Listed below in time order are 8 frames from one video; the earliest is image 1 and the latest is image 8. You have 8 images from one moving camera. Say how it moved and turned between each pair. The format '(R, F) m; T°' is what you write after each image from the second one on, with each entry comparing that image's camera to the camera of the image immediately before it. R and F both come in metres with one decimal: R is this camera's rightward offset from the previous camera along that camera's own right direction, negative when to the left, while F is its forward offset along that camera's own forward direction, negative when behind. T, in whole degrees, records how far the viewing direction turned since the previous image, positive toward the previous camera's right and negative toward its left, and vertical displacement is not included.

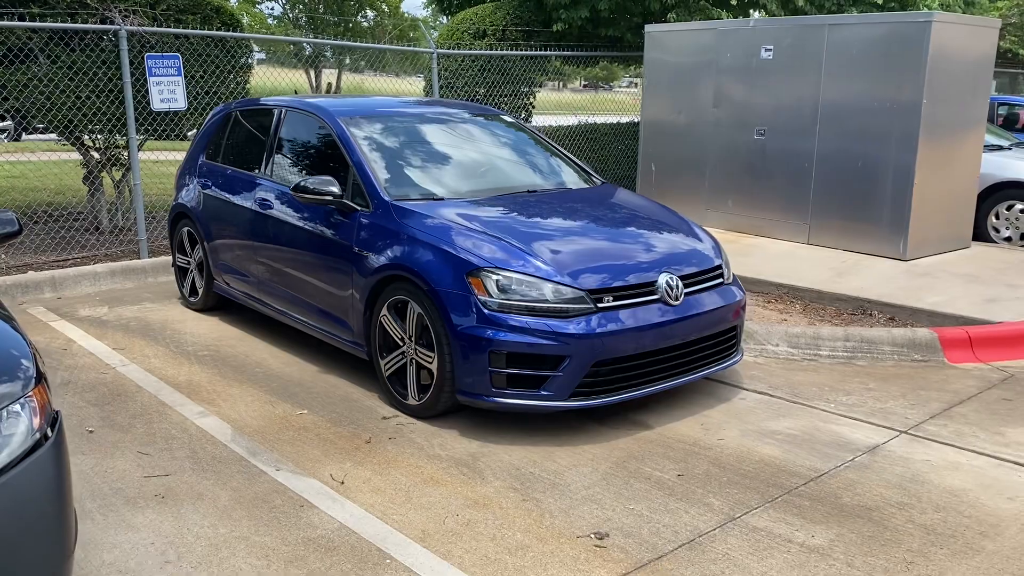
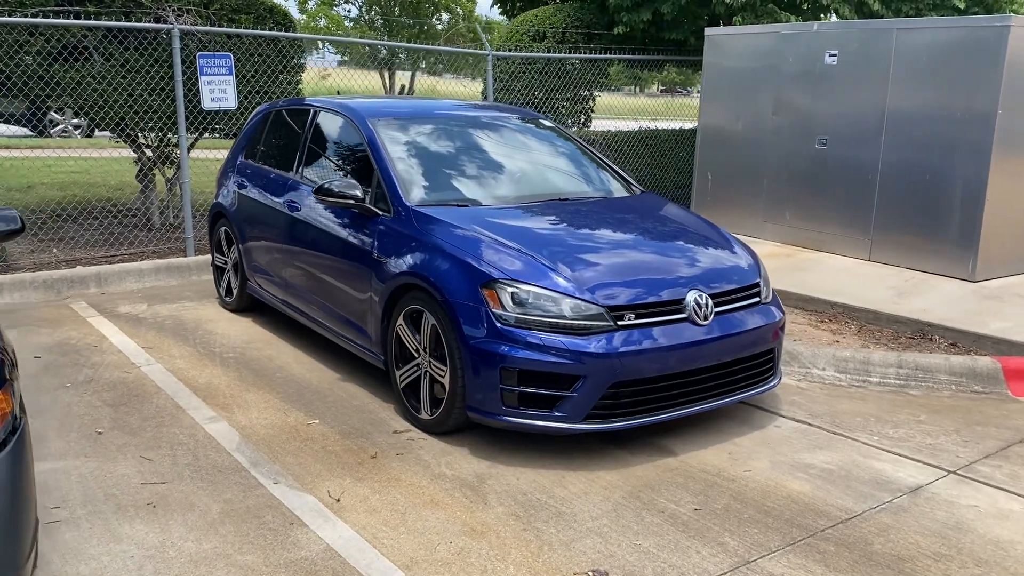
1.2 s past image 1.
(+0.2, +0.2) m; -5°
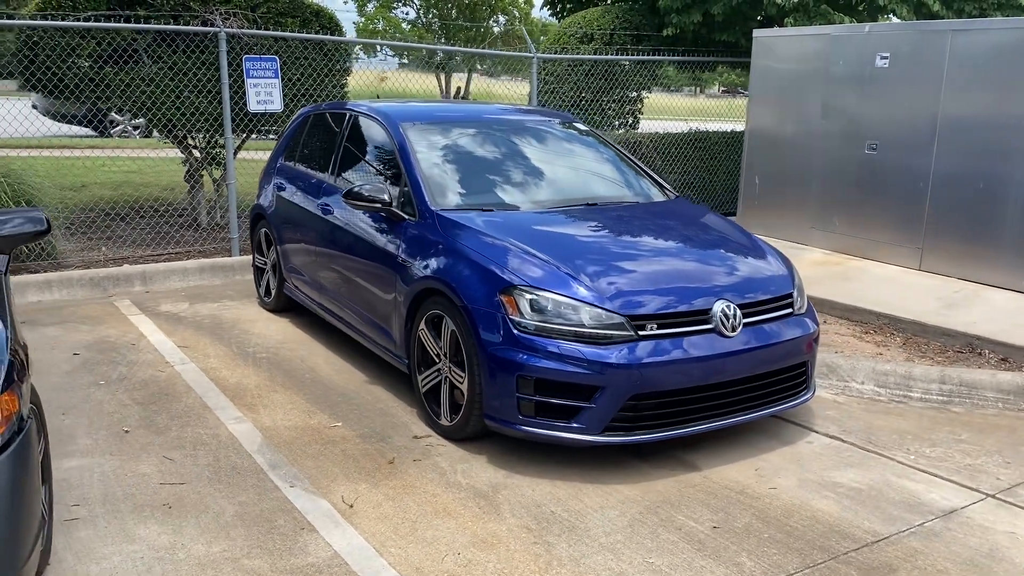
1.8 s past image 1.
(+0.2, +0.1) m; -4°
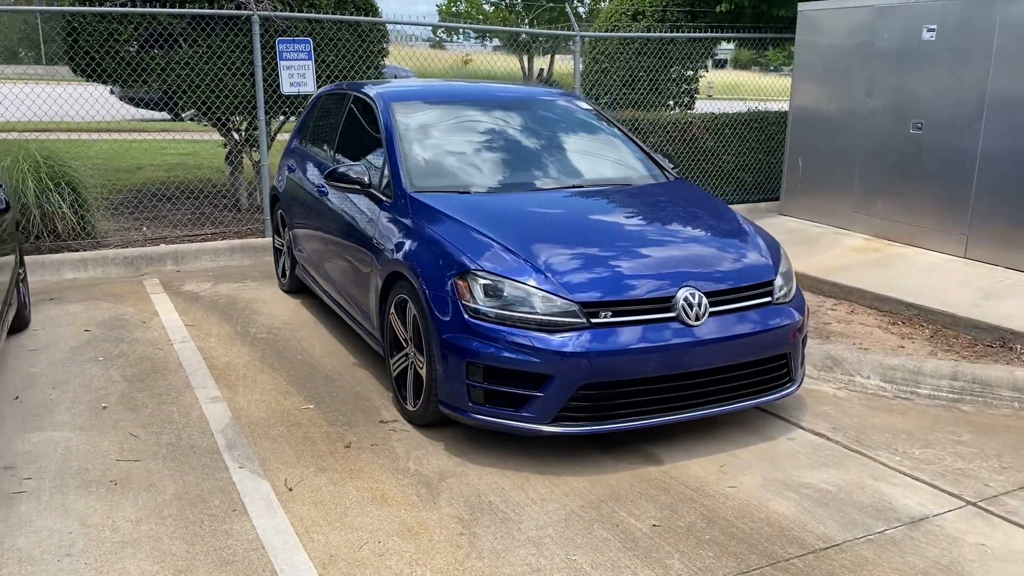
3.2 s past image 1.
(+0.6, +0.1) m; -6°
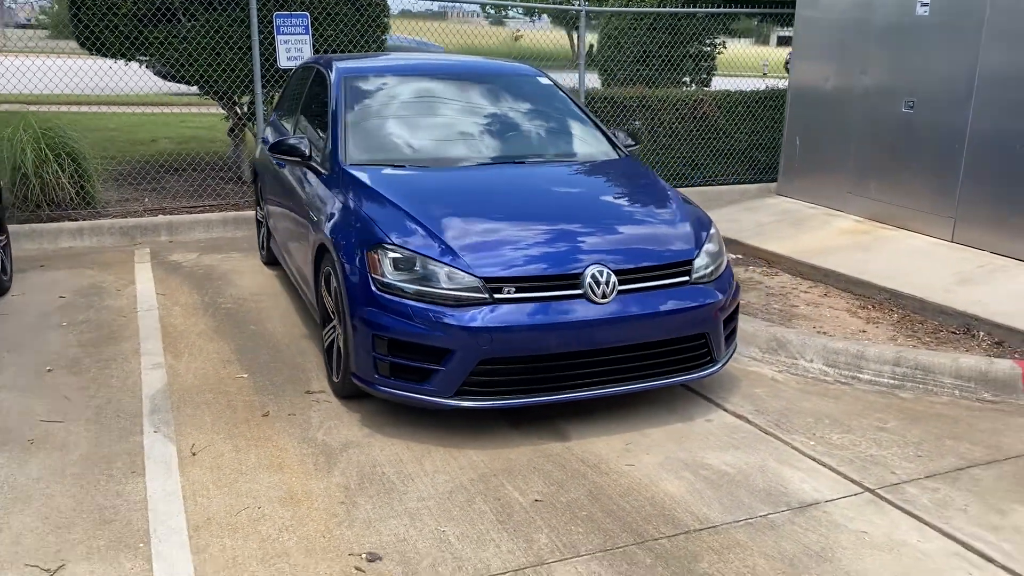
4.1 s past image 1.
(+0.6, 0.0) m; -4°
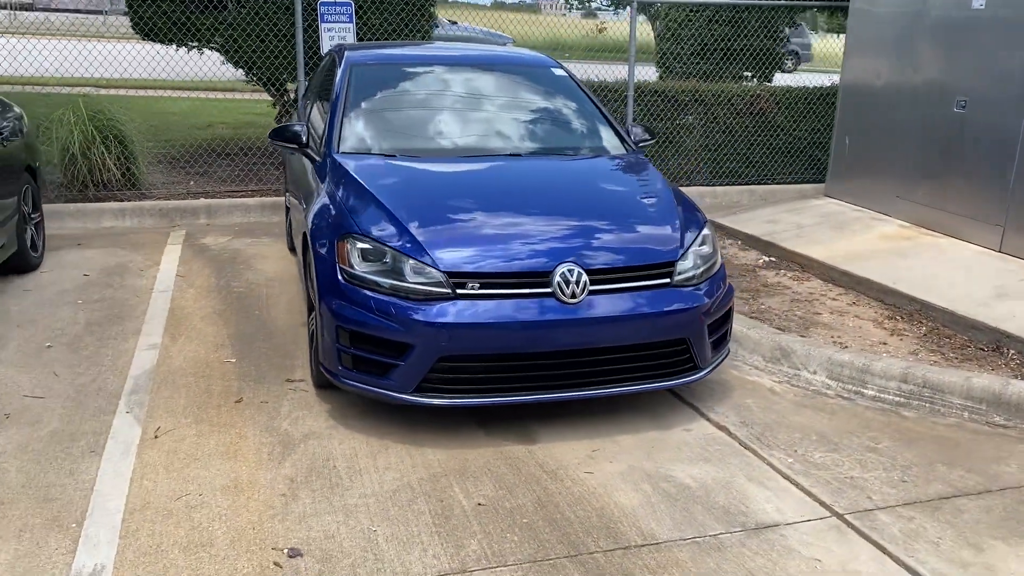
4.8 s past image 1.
(+0.5, +0.1) m; -5°
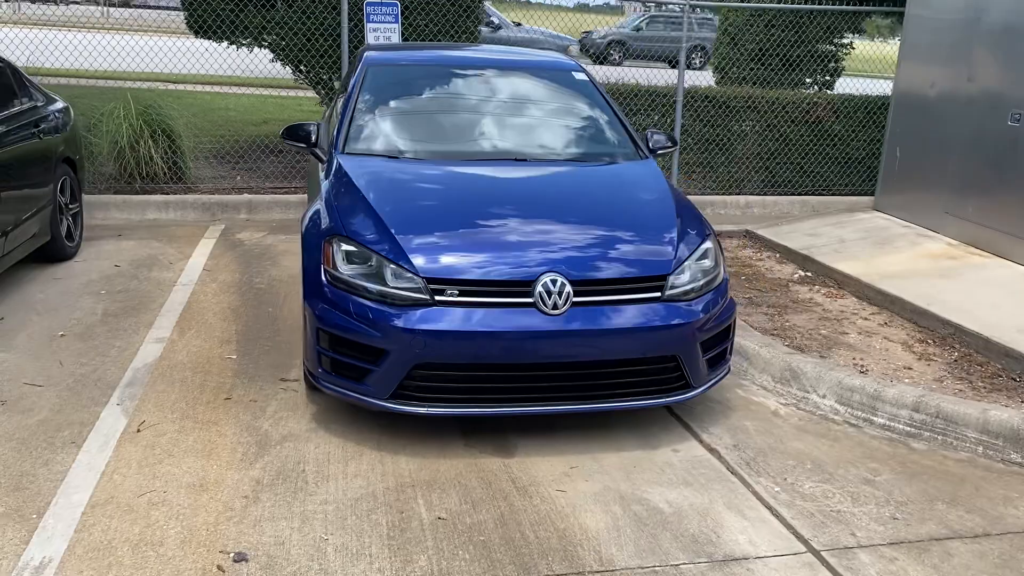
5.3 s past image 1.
(+0.4, +0.1) m; -5°
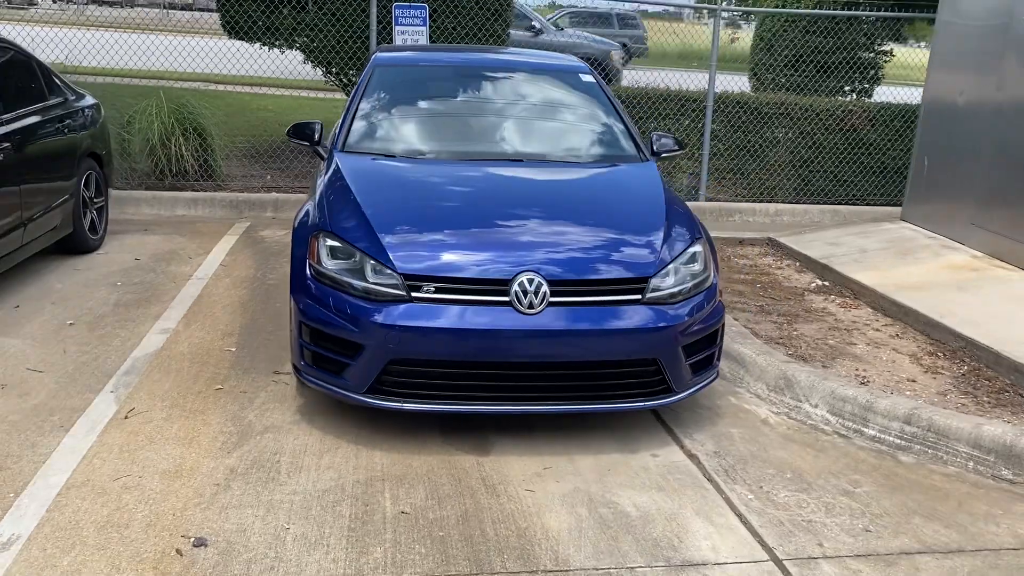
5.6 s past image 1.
(+0.3, 0.0) m; -3°
